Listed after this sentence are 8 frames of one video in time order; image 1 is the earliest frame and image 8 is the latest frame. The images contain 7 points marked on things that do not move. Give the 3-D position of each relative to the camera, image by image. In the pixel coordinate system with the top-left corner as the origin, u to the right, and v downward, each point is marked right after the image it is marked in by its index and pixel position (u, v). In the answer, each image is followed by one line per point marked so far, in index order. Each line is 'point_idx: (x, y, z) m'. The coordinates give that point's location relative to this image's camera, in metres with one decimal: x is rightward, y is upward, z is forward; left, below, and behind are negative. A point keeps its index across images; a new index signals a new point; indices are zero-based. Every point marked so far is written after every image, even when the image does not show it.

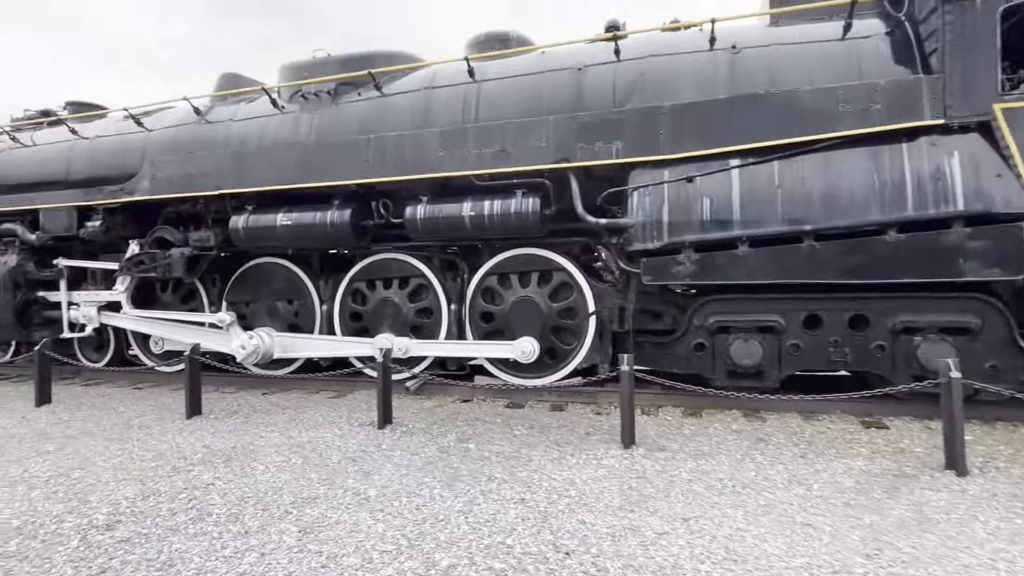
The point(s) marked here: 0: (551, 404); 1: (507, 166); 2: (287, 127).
0: (+0.4, -1.1, +5.1) m
1: (0.0, +1.1, +4.8) m
2: (-2.4, +1.7, +5.8) m
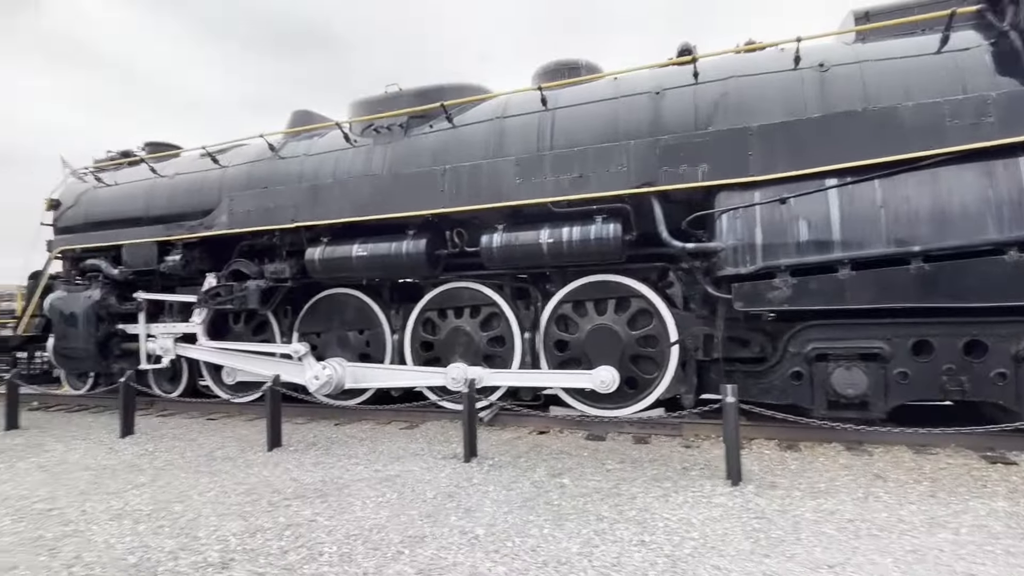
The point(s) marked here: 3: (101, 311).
0: (+1.1, -1.3, +4.9) m
1: (+0.6, +0.8, +4.7) m
2: (-1.6, +1.4, +5.9) m
3: (-5.2, -0.3, +6.9) m
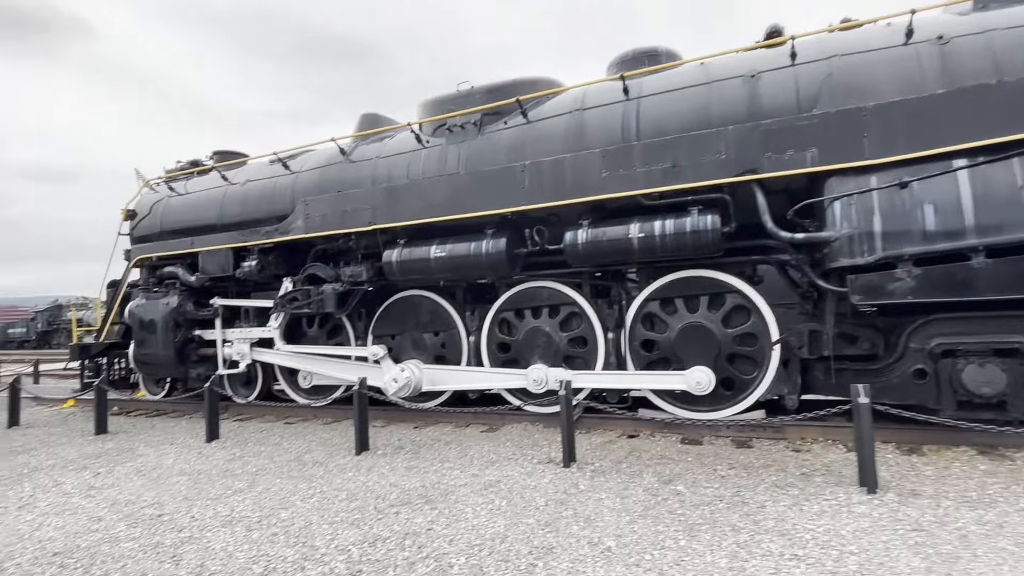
0: (+1.9, -1.3, +4.6) m
1: (+1.4, +0.9, +4.5) m
2: (-0.8, +1.4, +5.8) m
3: (-4.3, -0.4, +7.1) m
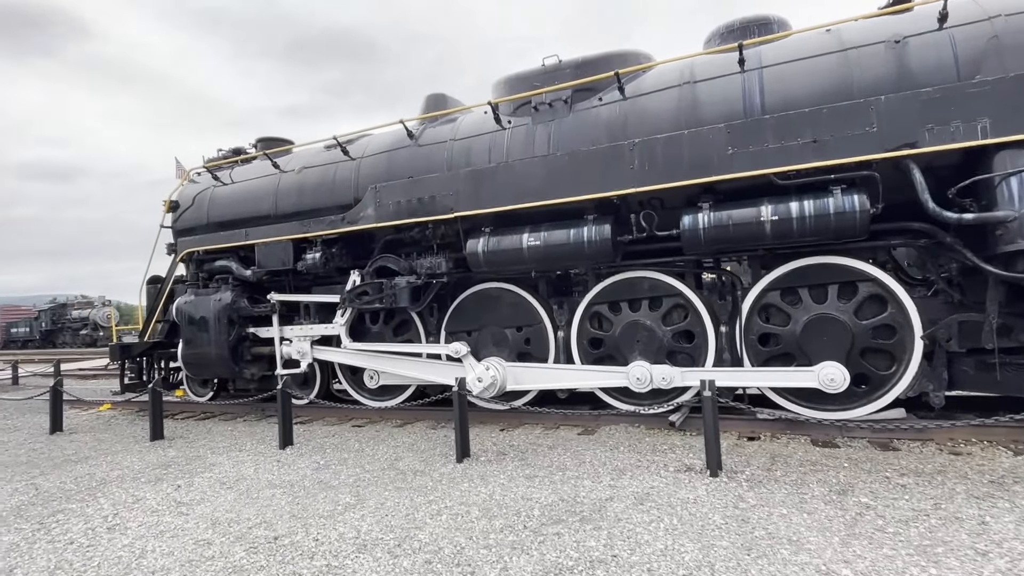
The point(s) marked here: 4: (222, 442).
0: (+2.8, -1.2, +4.2) m
1: (+2.3, +0.9, +4.0) m
2: (+0.1, +1.4, +5.3) m
3: (-3.4, -0.3, +6.6) m
4: (-3.0, -1.6, +5.7) m
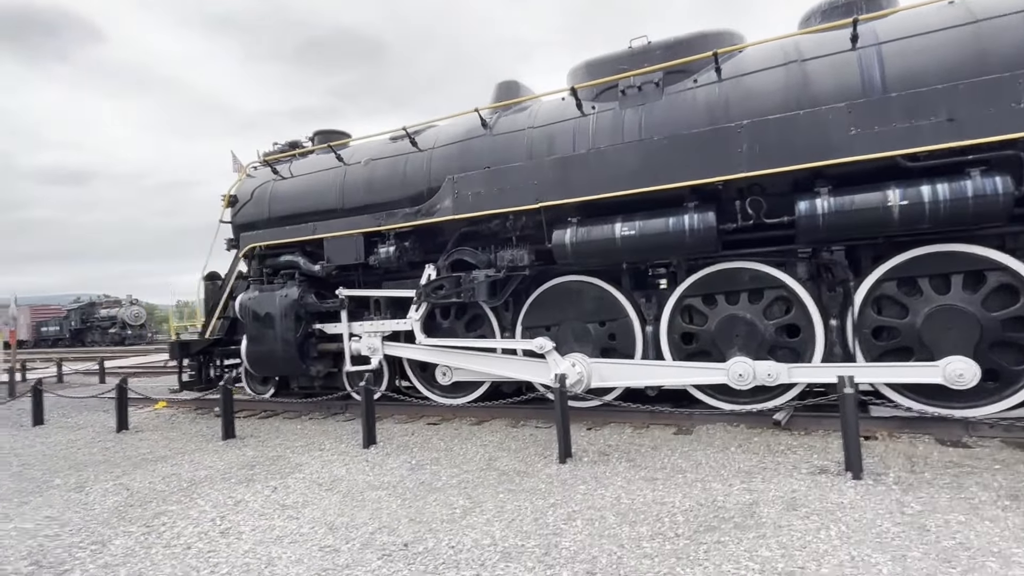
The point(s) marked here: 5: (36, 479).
0: (+3.6, -1.1, +4.0) m
1: (+3.1, +1.0, +3.8) m
2: (+0.9, +1.5, +5.1) m
3: (-2.5, -0.3, +6.5) m
4: (-2.2, -1.6, +5.6) m
5: (-4.2, -1.7, +4.8) m
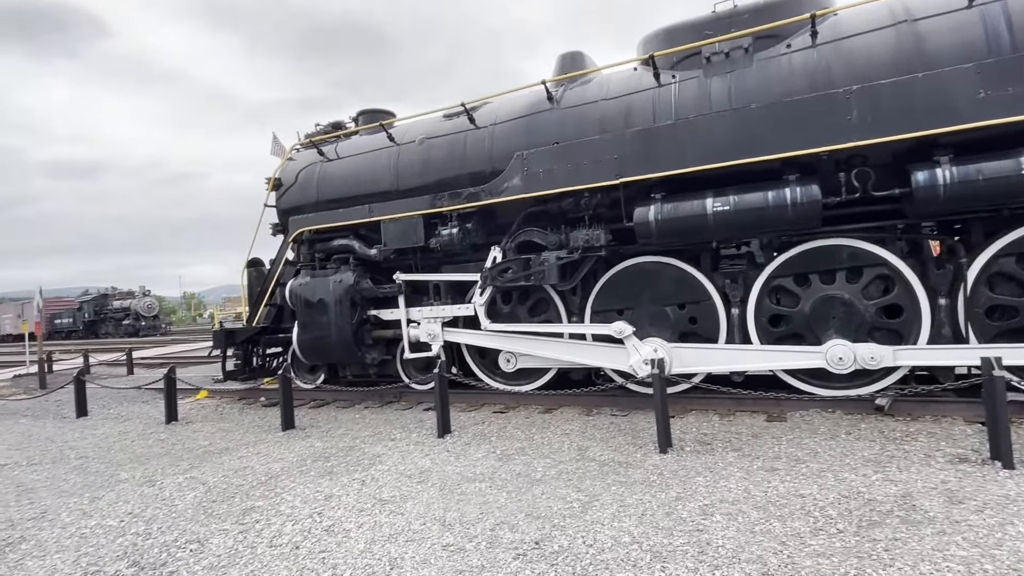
0: (+4.3, -0.9, +3.7) m
1: (+3.8, +1.2, +3.4) m
2: (+1.6, +1.7, +4.8) m
3: (-1.8, -0.1, +6.2) m
4: (-1.5, -1.4, +5.4) m
5: (-3.5, -1.6, +4.6) m
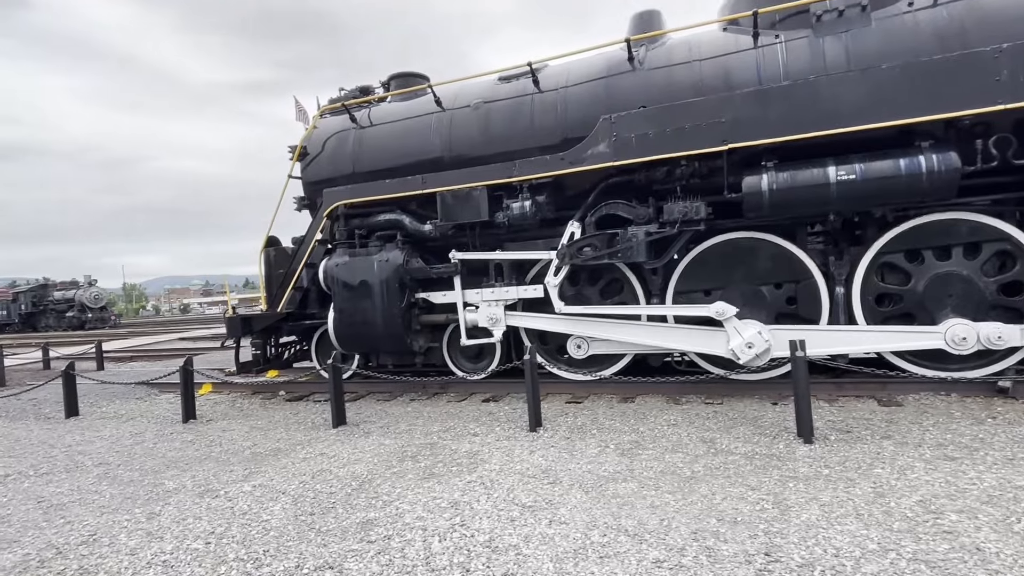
0: (+5.2, -0.8, +3.6) m
1: (+4.6, +1.4, +3.3) m
2: (+2.4, +1.9, +4.4) m
3: (-1.1, +0.1, +5.6) m
4: (-0.7, -1.2, +4.8) m
5: (-2.7, -1.4, +3.9) m
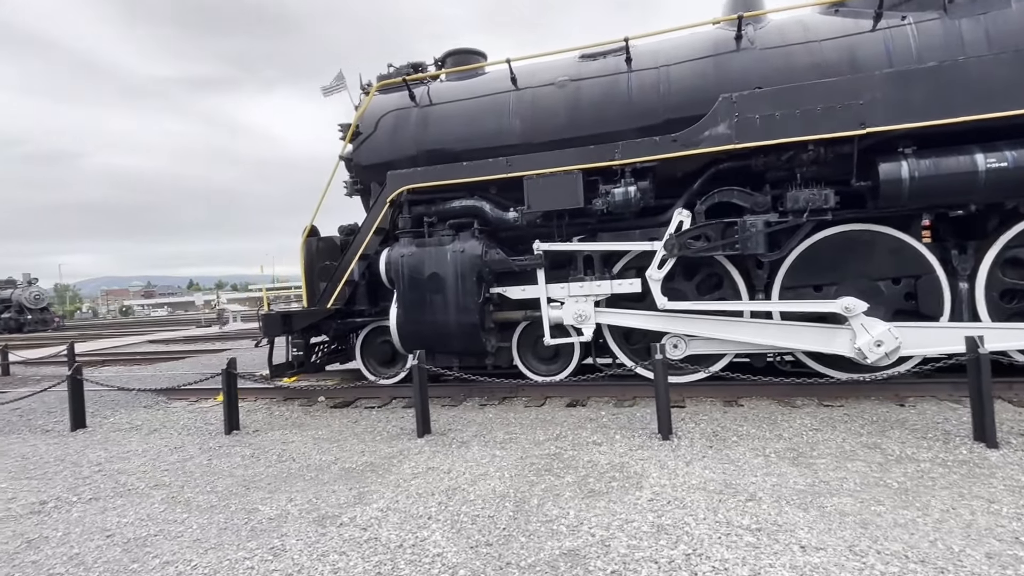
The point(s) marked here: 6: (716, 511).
0: (+6.2, -0.7, +3.5) m
1: (+5.7, +1.4, +3.2) m
2: (+3.3, +1.9, +4.2) m
3: (-0.3, +0.2, +5.1) m
4: (+0.2, -1.1, +4.3) m
5: (-1.7, -1.3, +3.3) m
6: (+1.0, -1.1, +2.7) m
